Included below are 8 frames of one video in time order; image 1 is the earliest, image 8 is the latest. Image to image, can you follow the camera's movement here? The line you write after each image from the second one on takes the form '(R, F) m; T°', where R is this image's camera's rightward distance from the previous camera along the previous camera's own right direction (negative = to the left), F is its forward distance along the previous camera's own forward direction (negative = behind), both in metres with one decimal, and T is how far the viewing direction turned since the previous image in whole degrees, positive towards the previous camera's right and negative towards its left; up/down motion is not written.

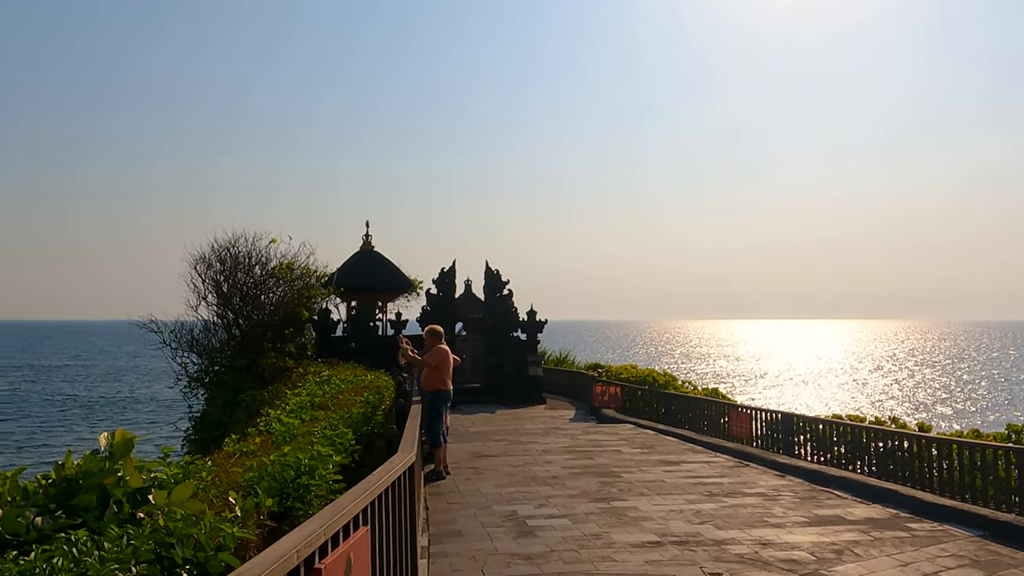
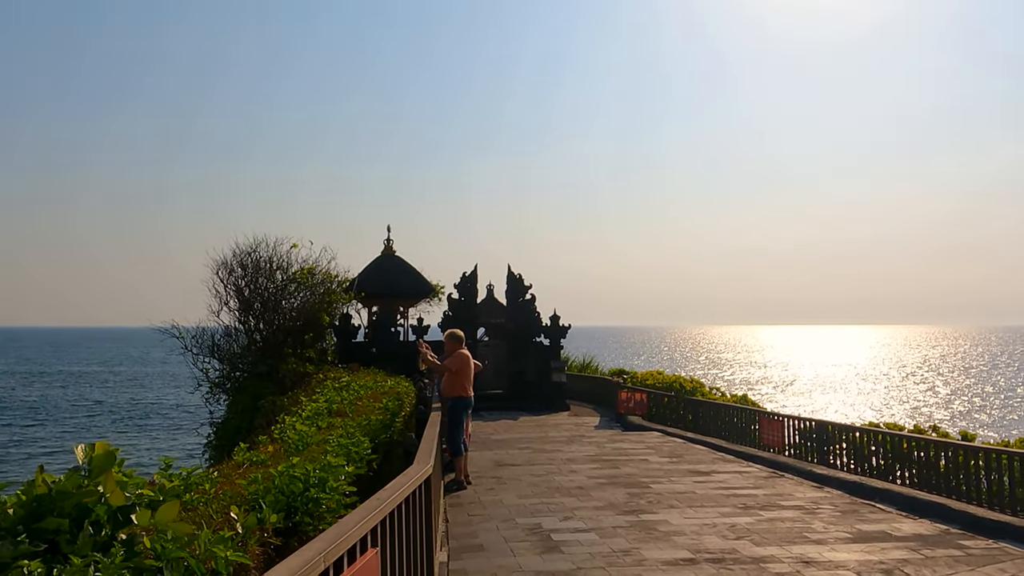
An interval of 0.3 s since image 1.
(0.0, +0.4) m; -2°
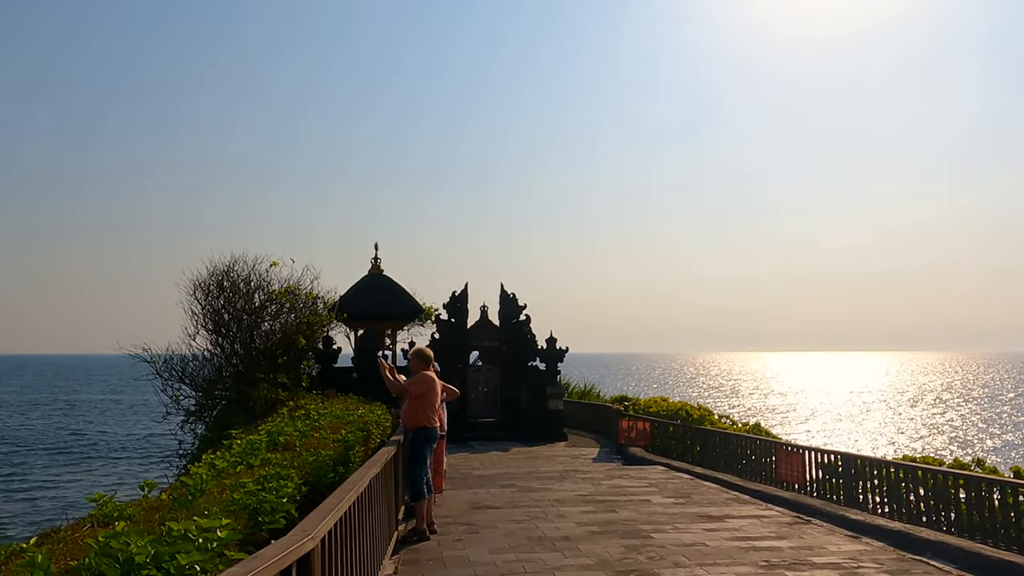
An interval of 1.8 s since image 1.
(+0.4, +1.7) m; 0°
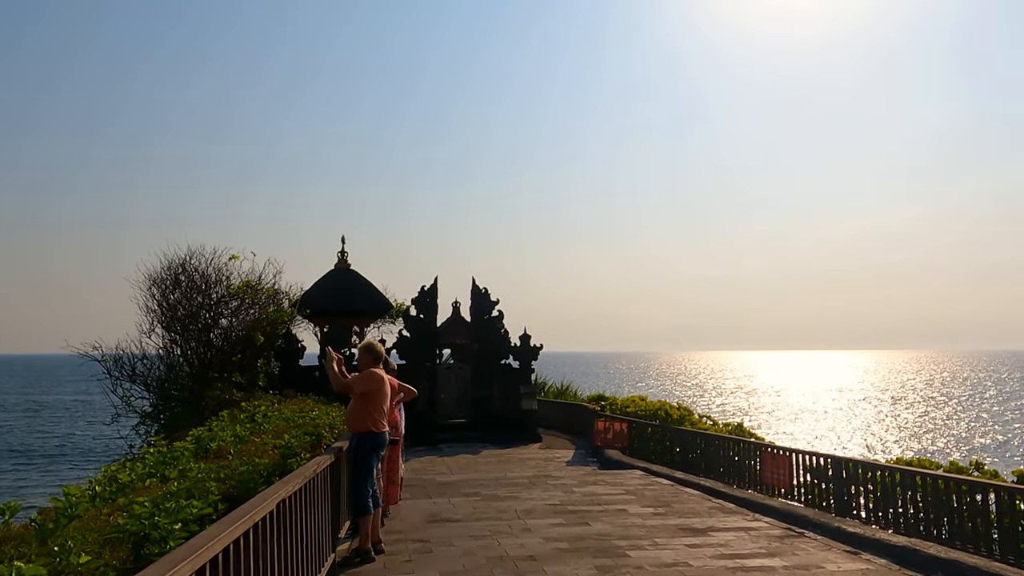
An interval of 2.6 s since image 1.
(+0.2, +1.0) m; +2°
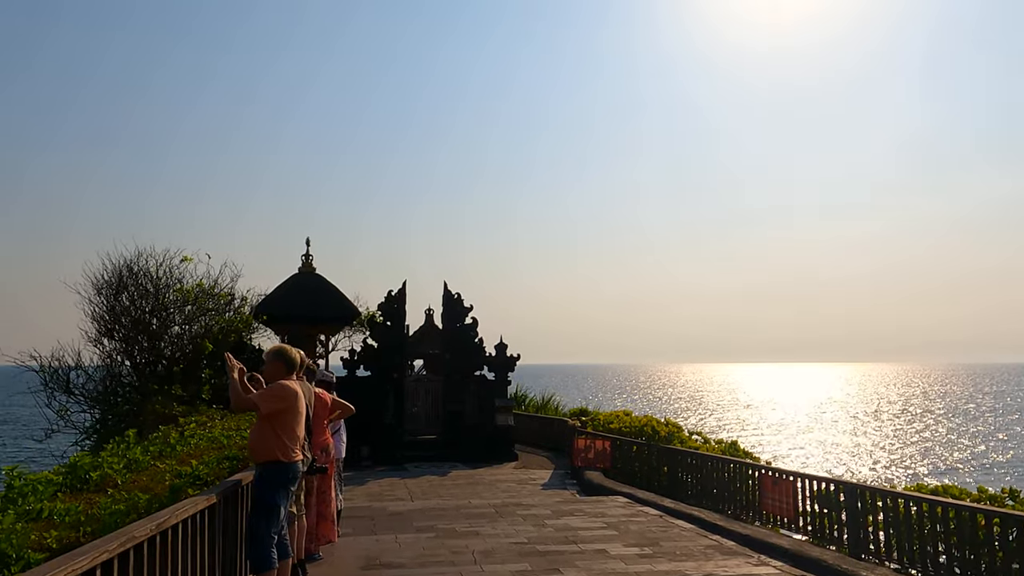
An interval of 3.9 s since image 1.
(+0.3, +1.7) m; +1°
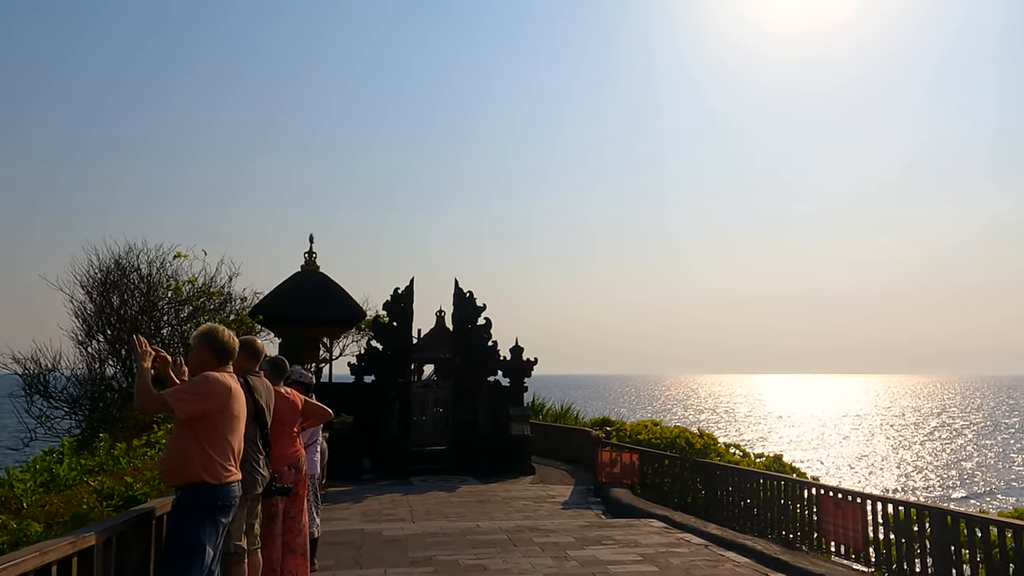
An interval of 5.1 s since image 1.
(0.0, +1.7) m; -1°
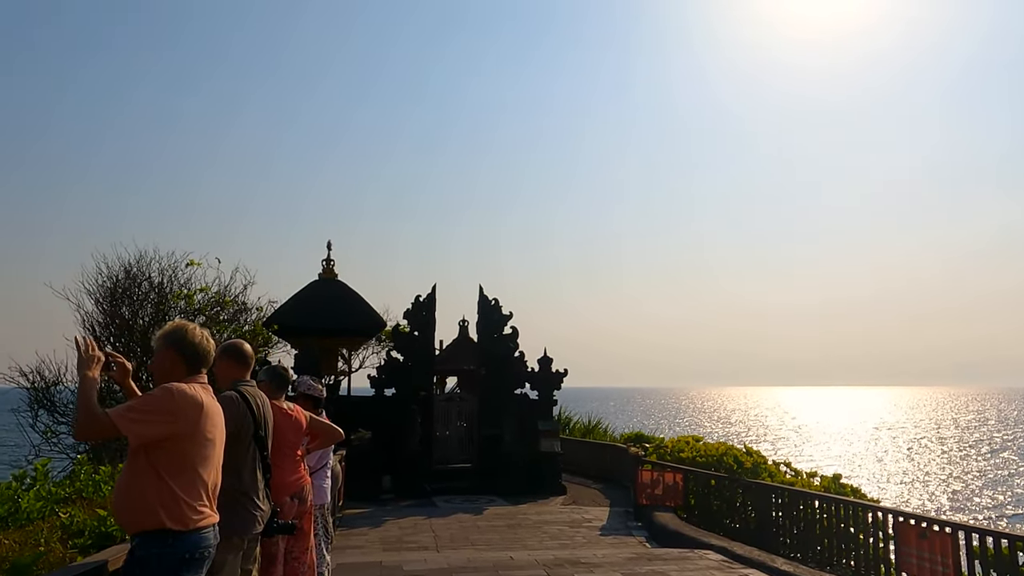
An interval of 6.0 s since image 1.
(-0.2, +1.1) m; -2°
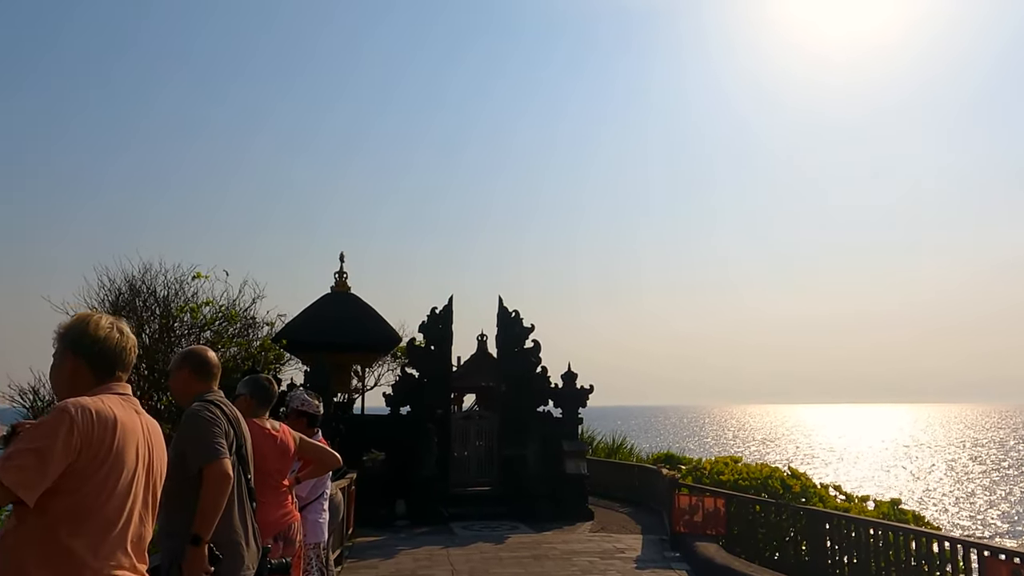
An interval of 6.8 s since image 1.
(-0.1, +1.0) m; -1°
